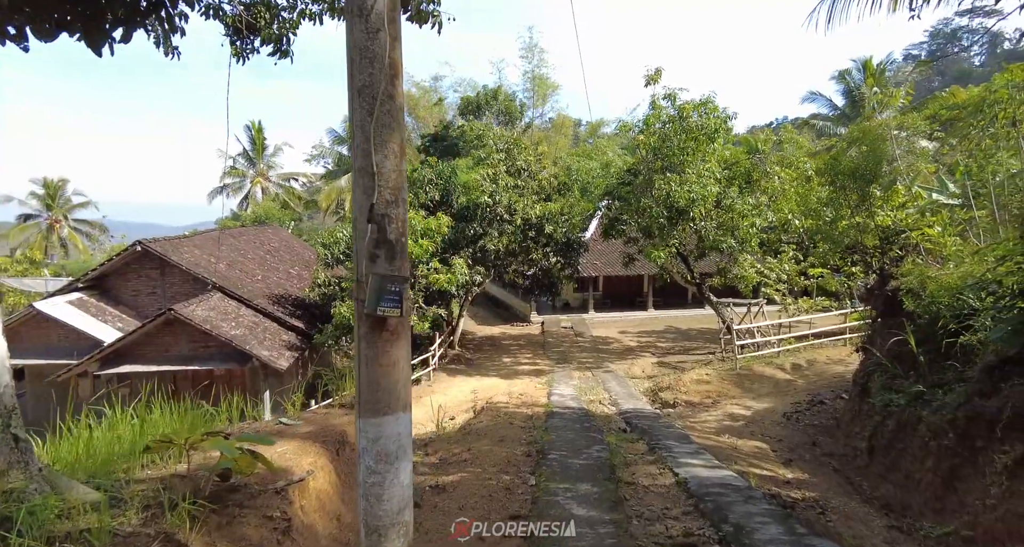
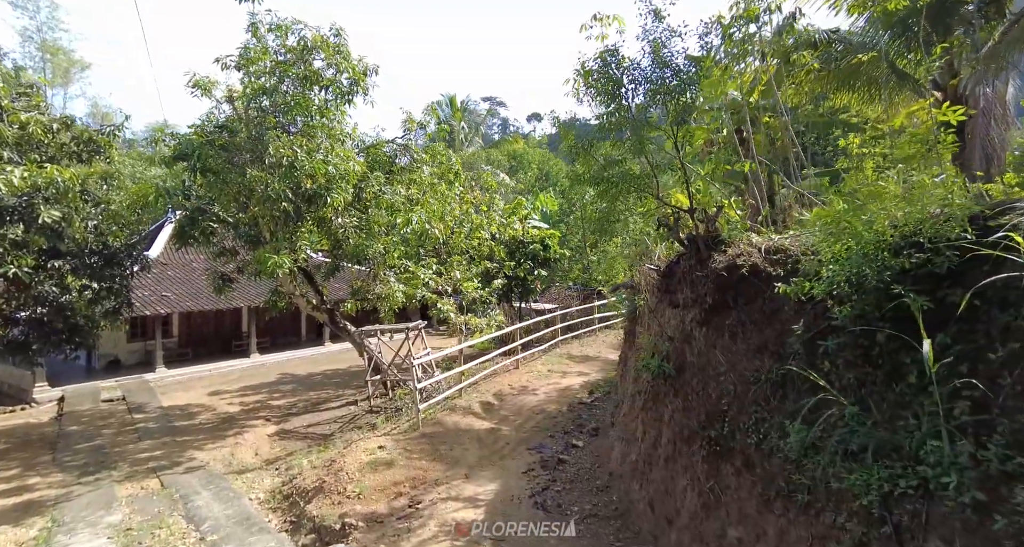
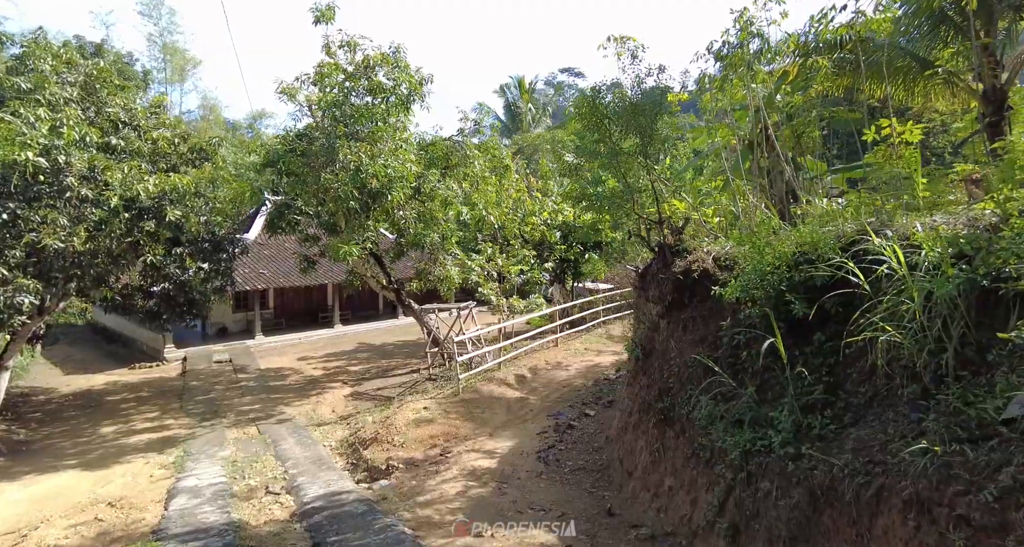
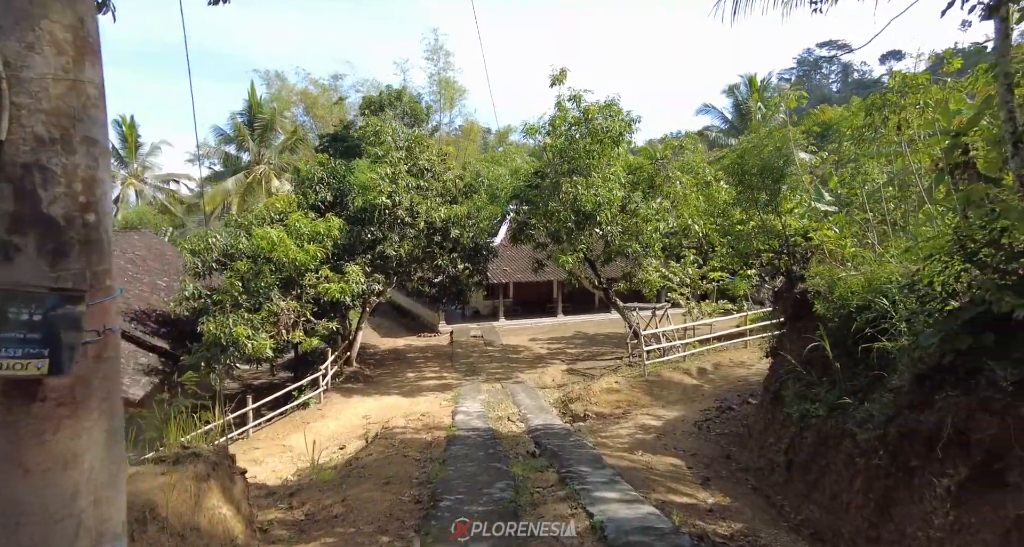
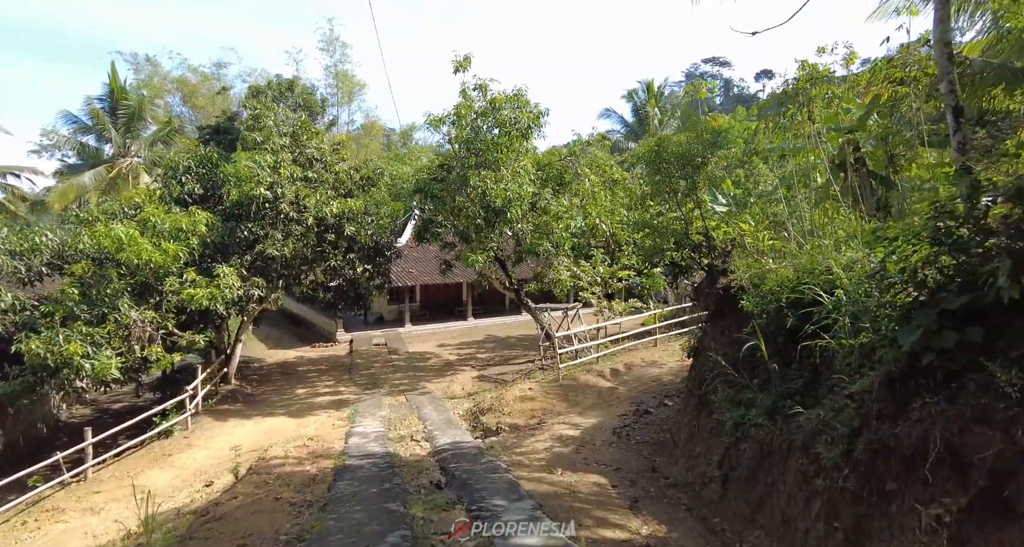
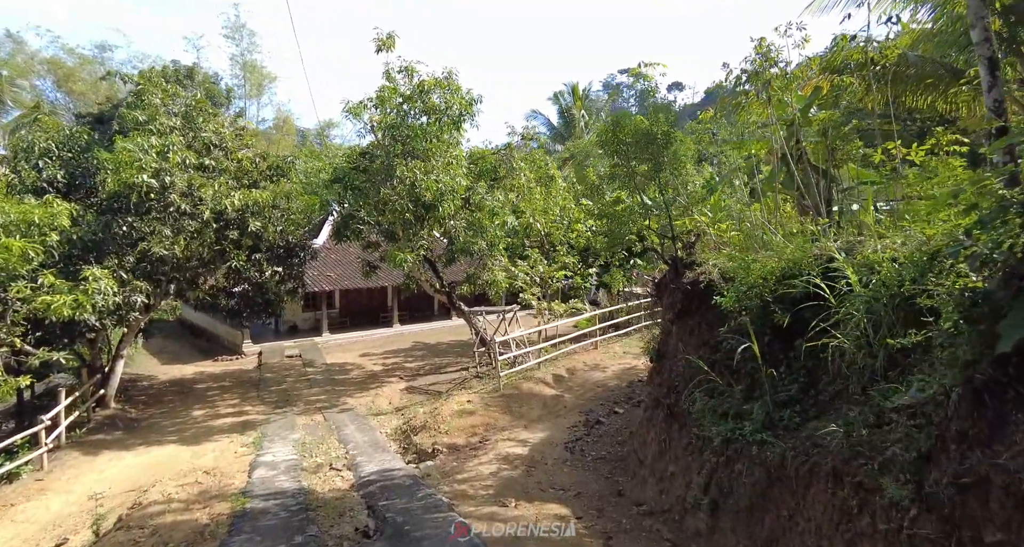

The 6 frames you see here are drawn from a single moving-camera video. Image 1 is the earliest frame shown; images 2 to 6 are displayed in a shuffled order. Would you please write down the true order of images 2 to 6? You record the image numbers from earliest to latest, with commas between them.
4, 5, 6, 3, 2
